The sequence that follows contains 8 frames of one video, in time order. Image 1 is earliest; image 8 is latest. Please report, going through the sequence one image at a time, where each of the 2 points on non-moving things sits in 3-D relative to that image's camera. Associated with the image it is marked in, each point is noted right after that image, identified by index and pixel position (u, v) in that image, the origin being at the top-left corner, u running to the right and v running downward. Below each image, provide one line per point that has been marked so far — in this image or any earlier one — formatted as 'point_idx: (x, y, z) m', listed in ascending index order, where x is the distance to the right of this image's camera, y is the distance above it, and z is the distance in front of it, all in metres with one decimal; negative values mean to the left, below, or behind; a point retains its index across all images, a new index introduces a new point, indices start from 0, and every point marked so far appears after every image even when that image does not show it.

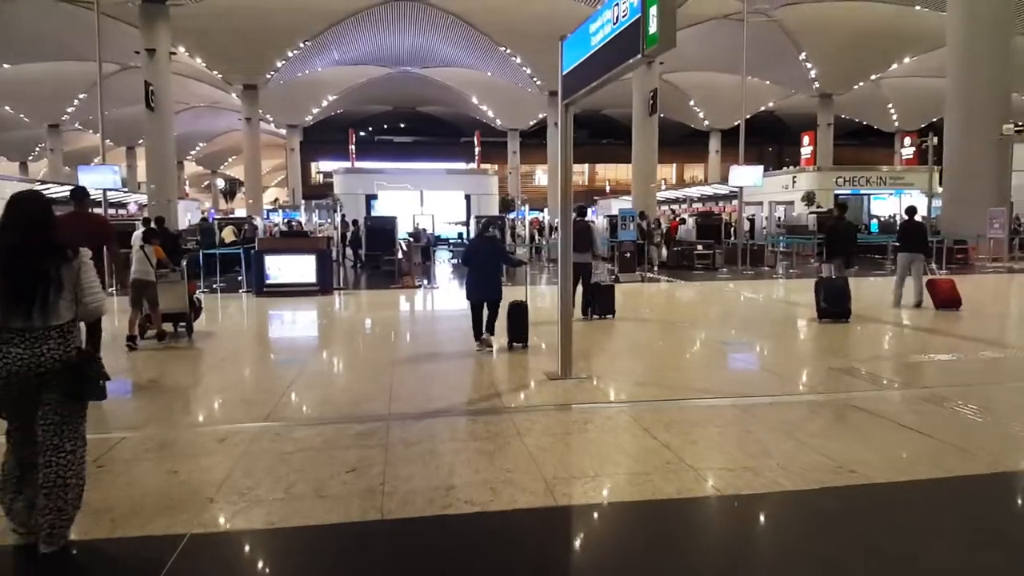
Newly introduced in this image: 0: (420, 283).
0: (-2.0, +0.1, +17.4) m
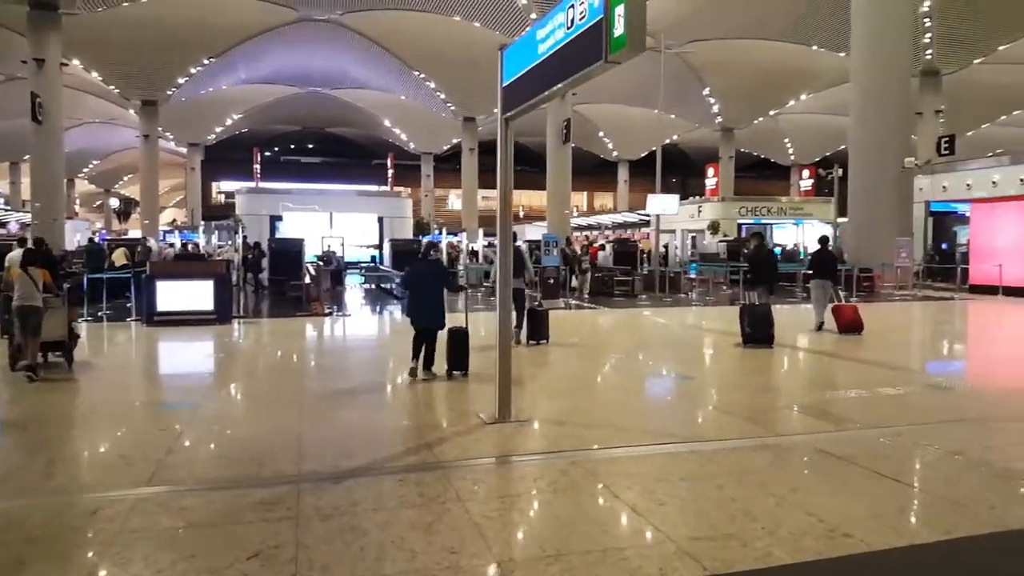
0: (-3.7, -0.5, +16.5) m
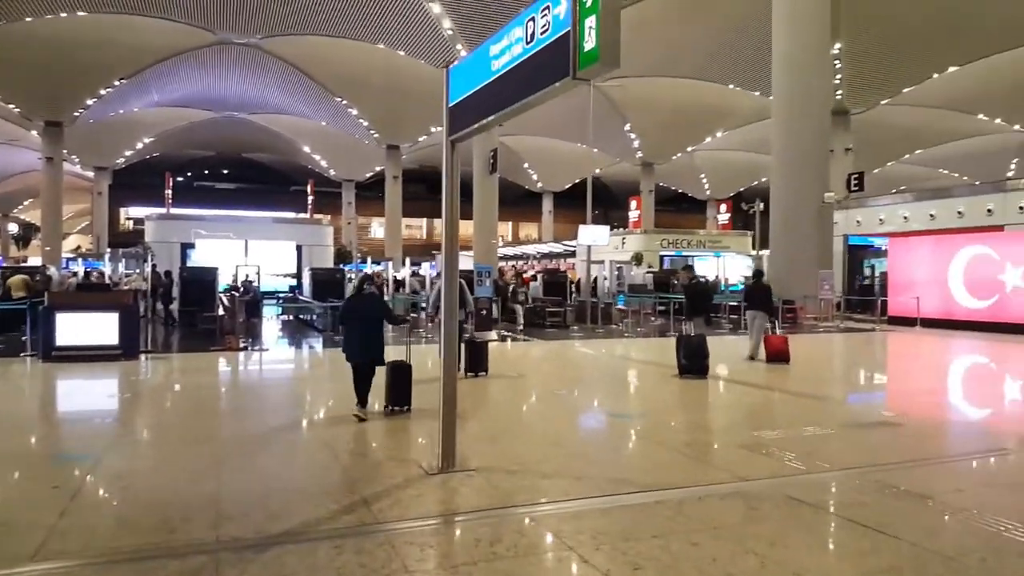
0: (-5.1, -1.1, +15.7) m
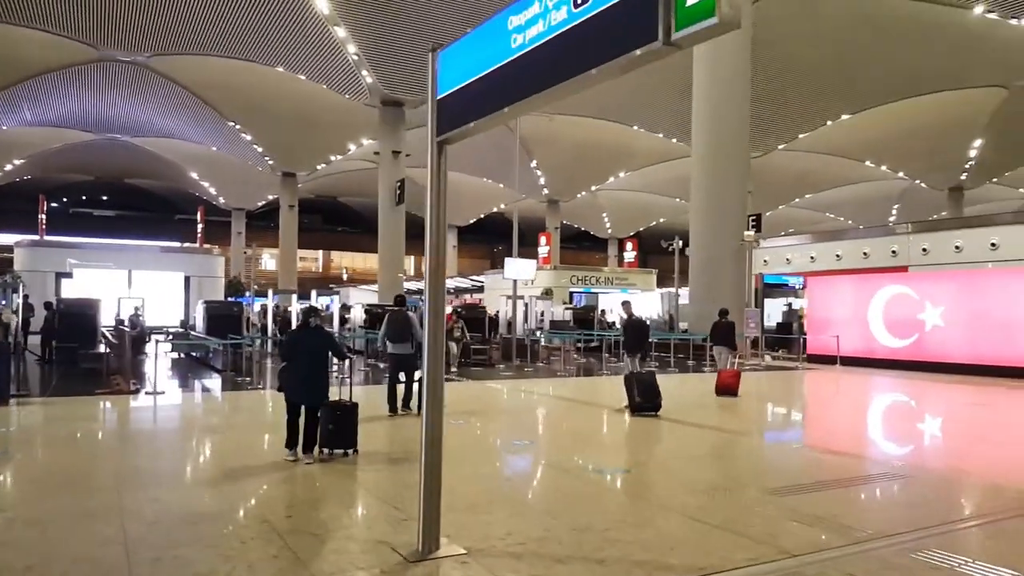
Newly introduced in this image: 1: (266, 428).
0: (-6.5, -1.6, +14.0) m
1: (-2.9, -1.7, +10.4) m
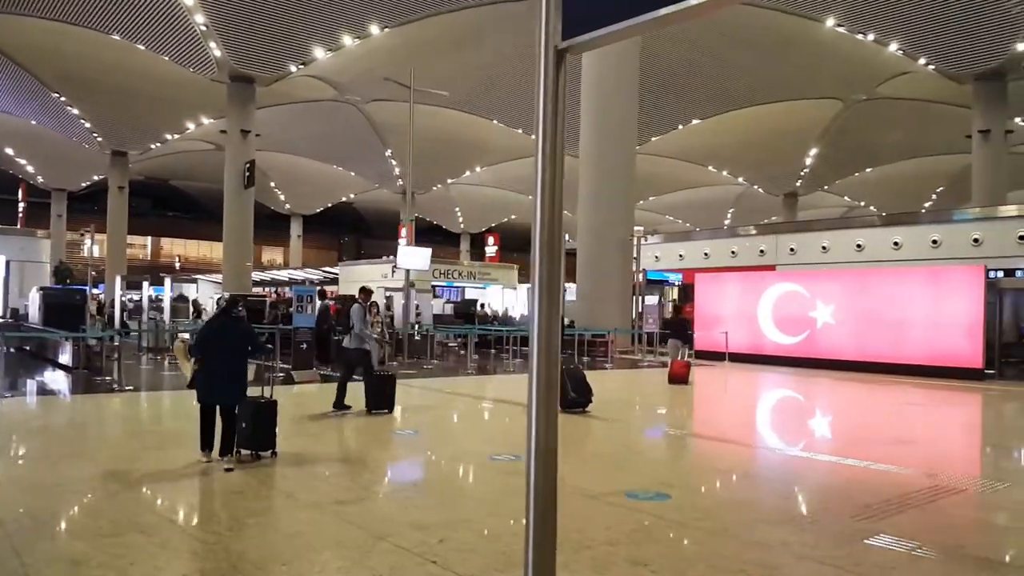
0: (-8.0, -1.4, +11.5) m
1: (-3.8, -1.5, +8.7) m
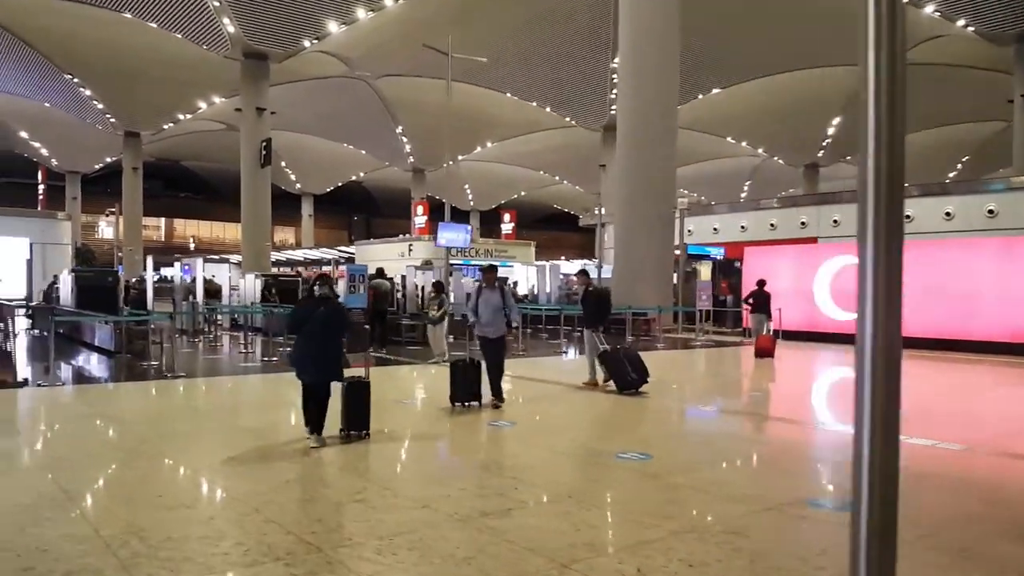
0: (-7.1, -1.2, +11.0) m
1: (-2.9, -1.3, +8.2) m
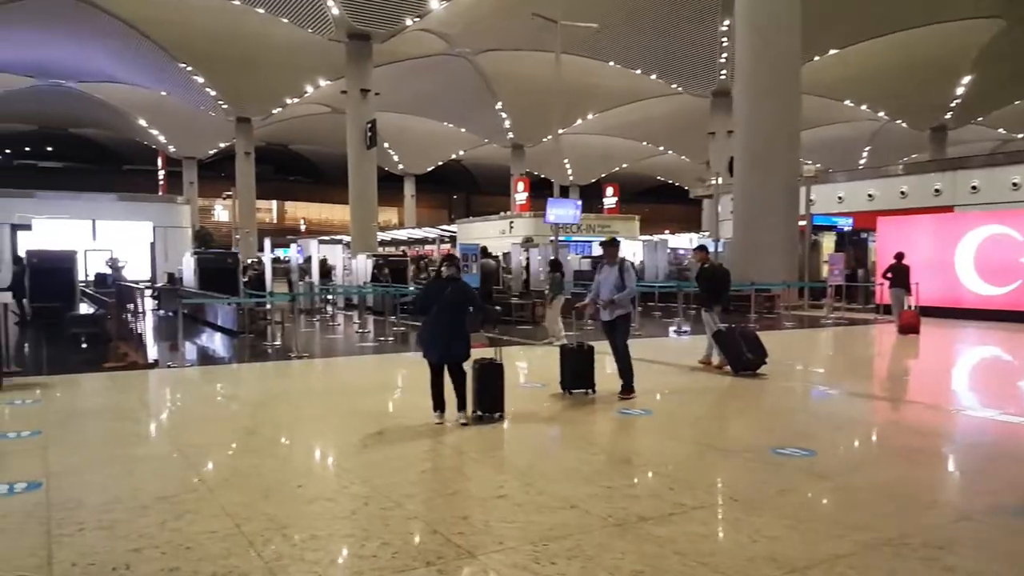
0: (-5.5, -1.0, +11.4) m
1: (-1.7, -1.2, +8.1) m
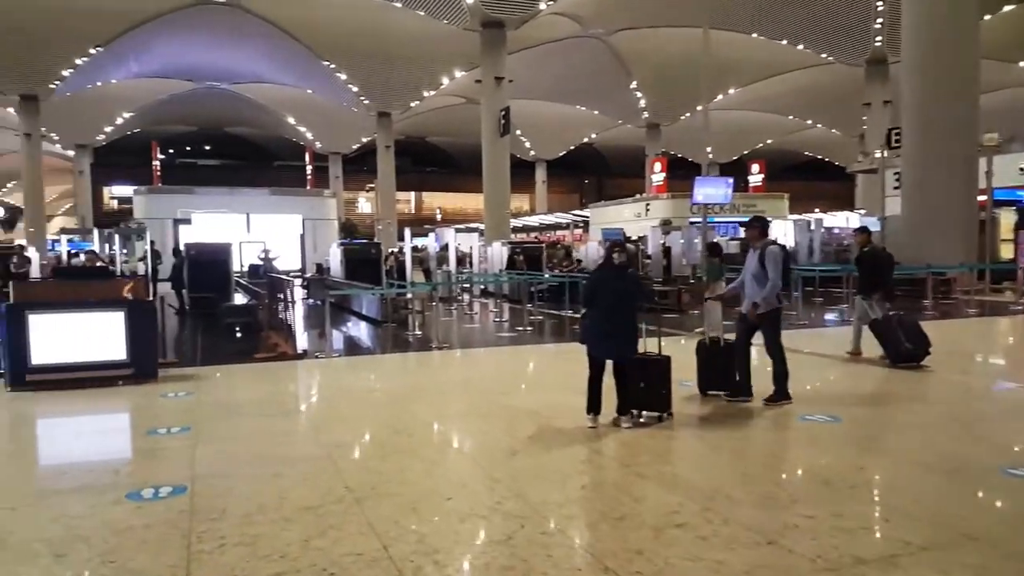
0: (-3.5, -0.9, +11.6) m
1: (-0.2, -1.1, +7.8) m
